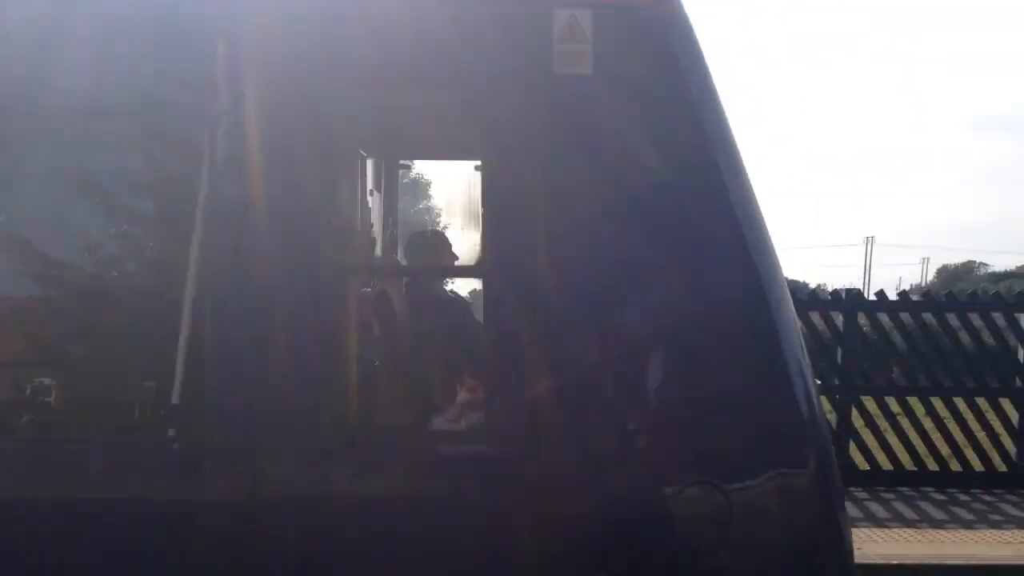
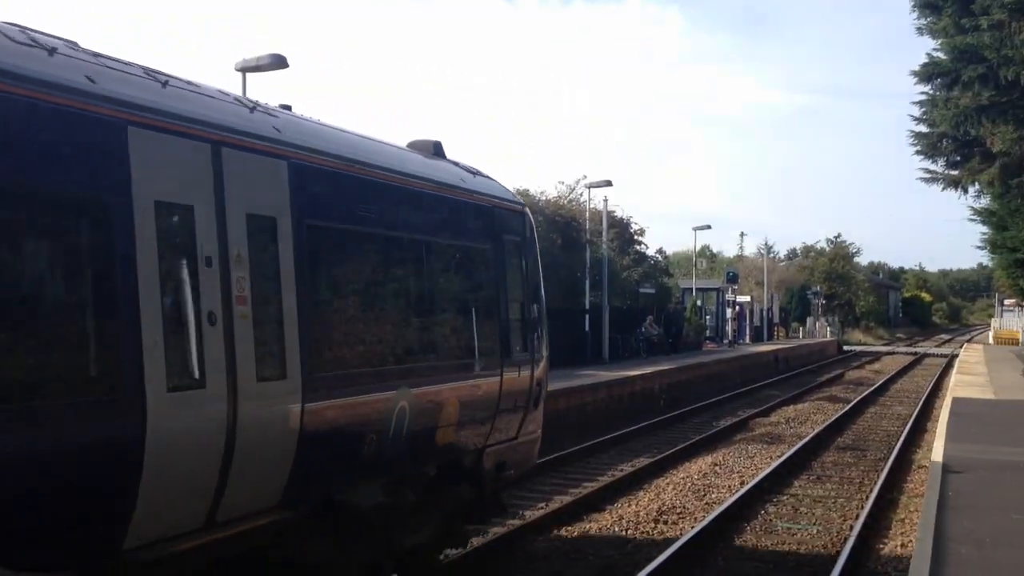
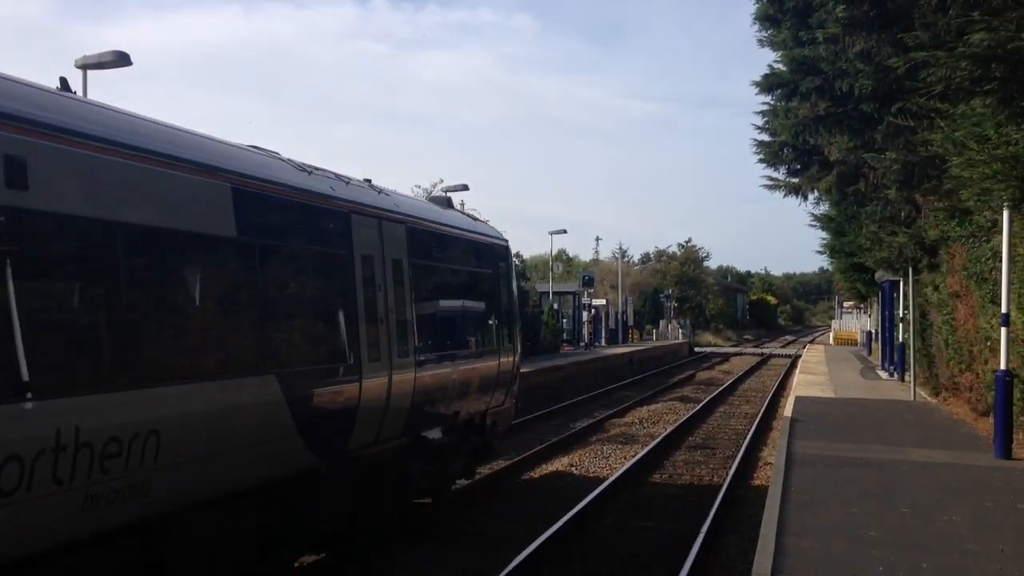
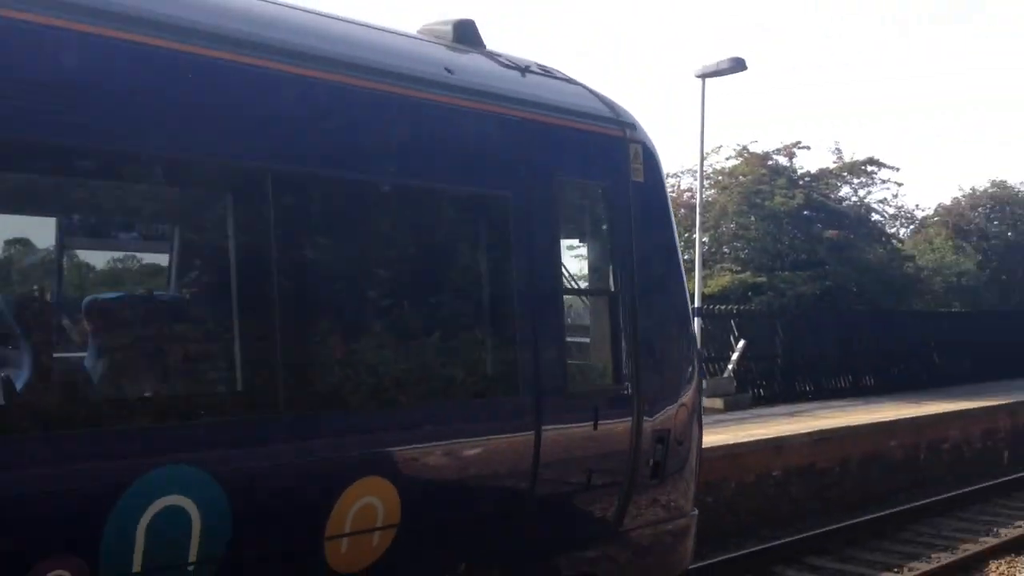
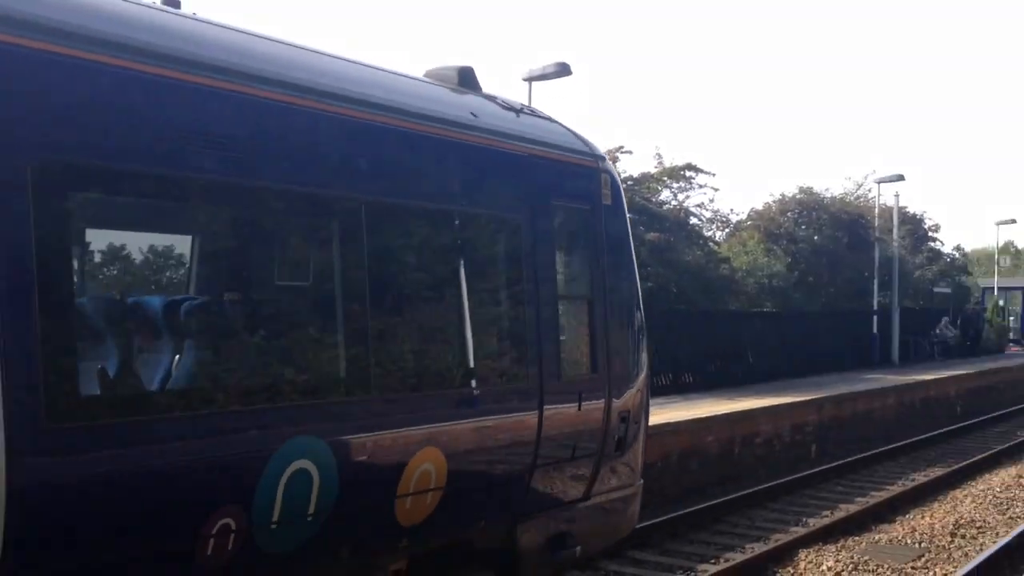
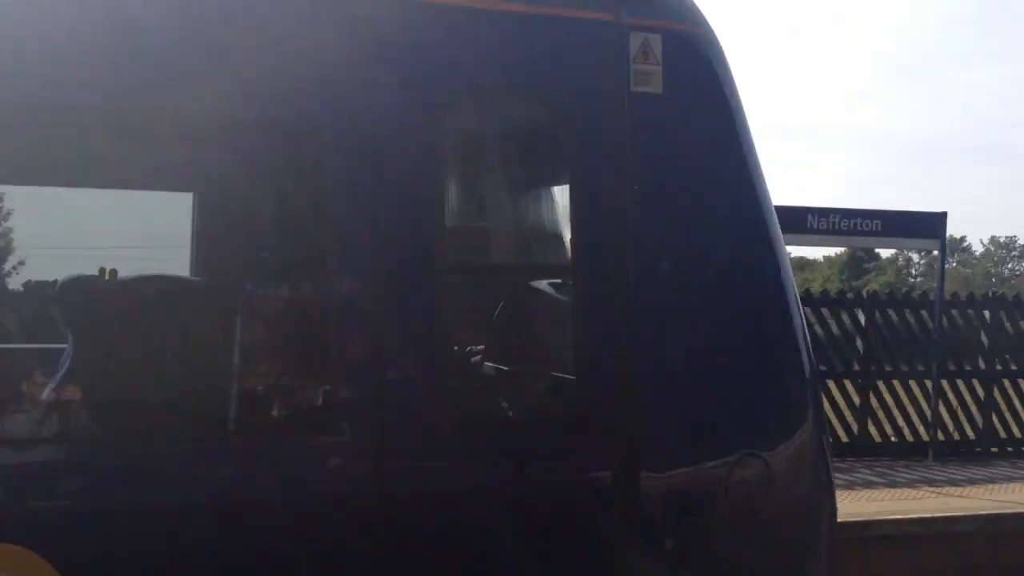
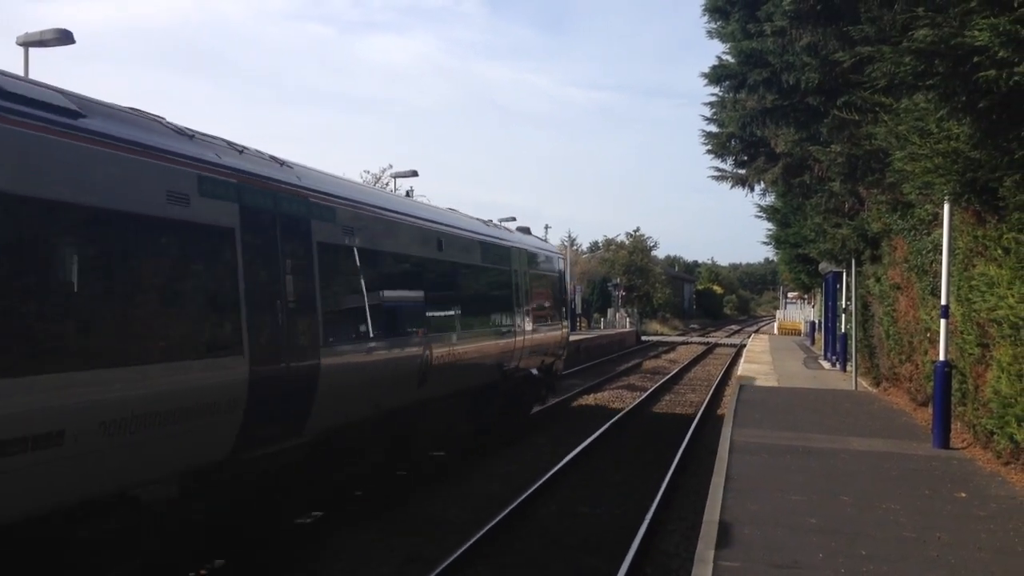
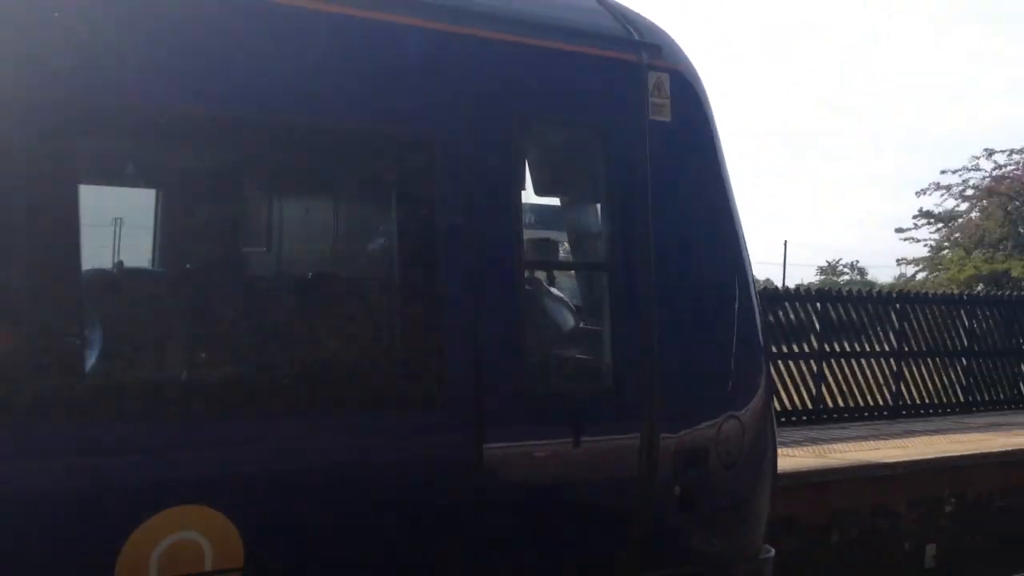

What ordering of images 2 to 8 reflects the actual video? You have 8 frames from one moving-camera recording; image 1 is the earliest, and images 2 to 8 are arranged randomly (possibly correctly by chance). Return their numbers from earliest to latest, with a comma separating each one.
6, 8, 4, 5, 2, 3, 7
